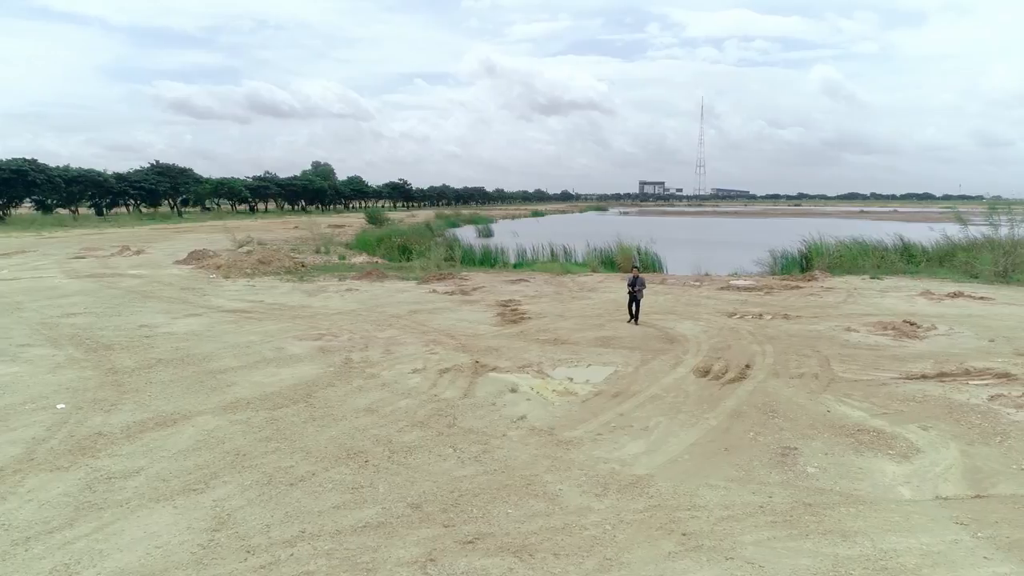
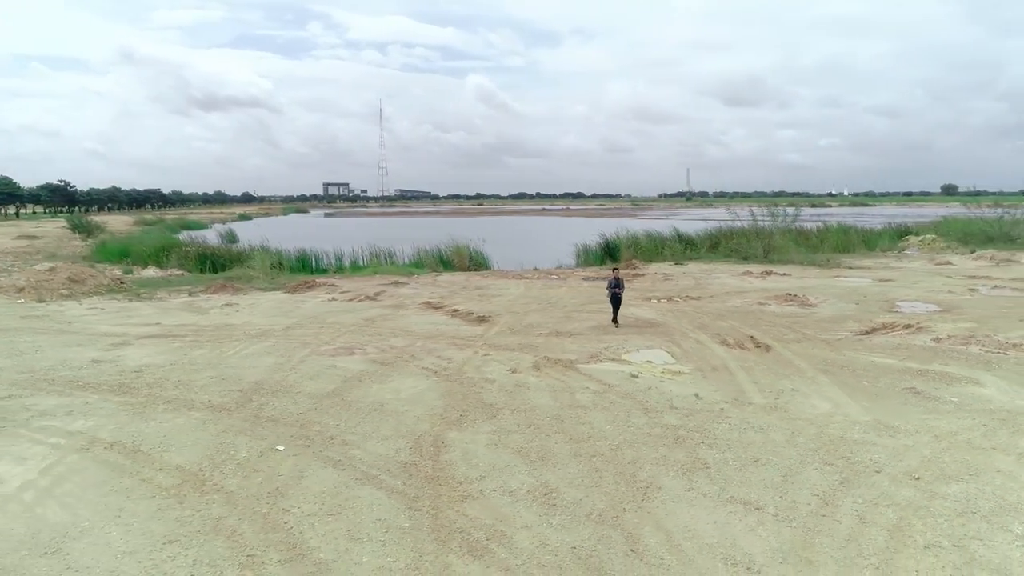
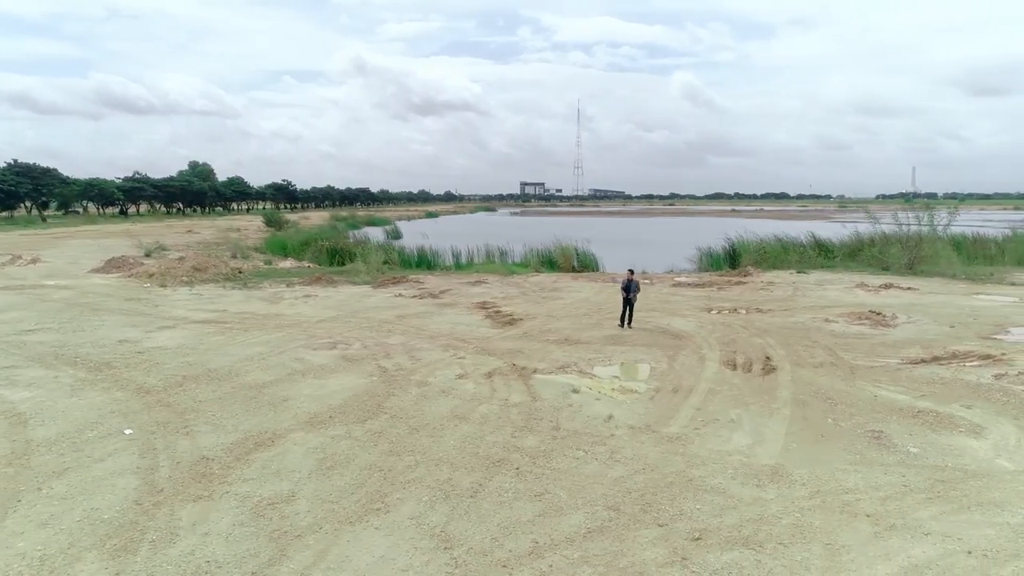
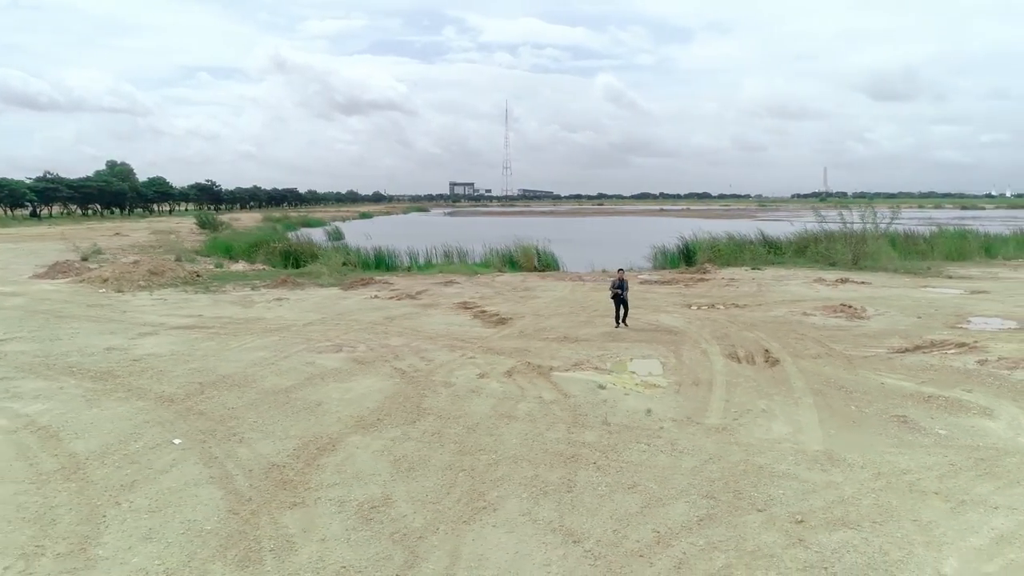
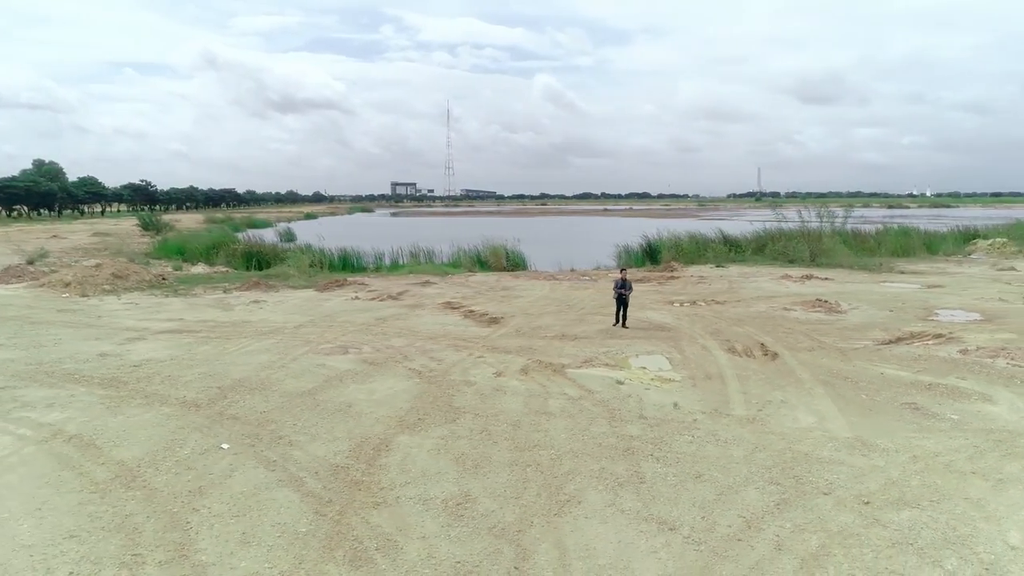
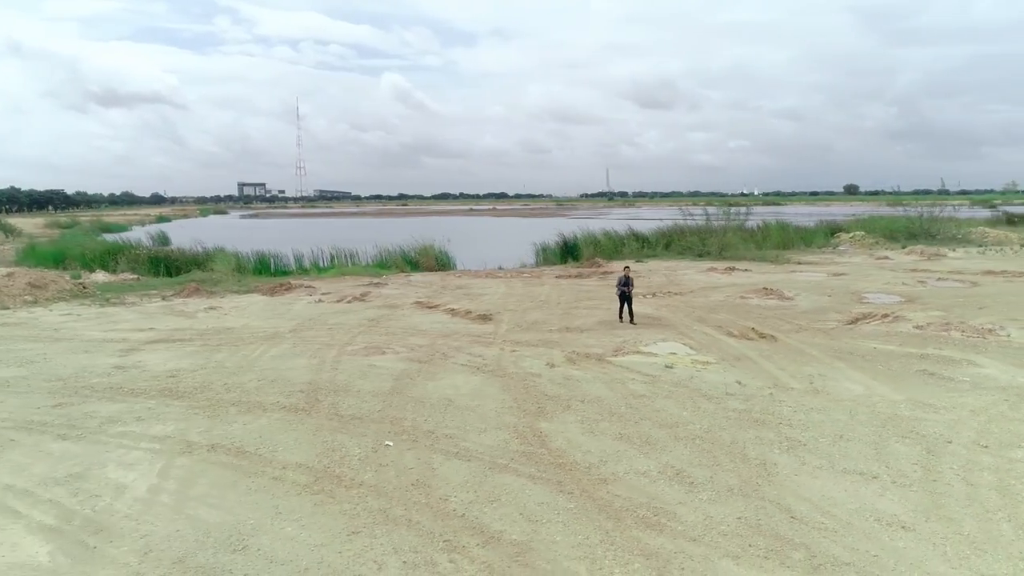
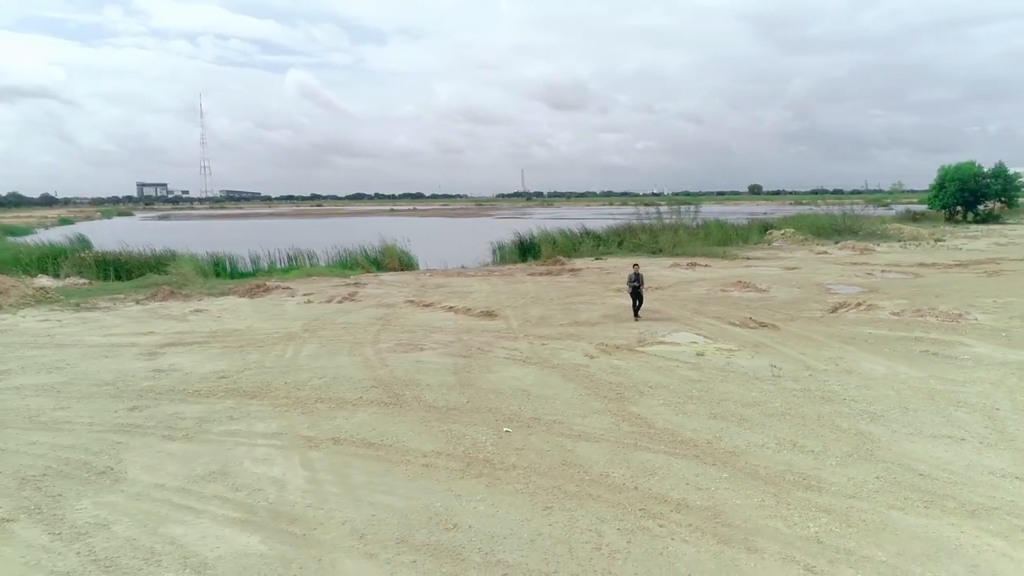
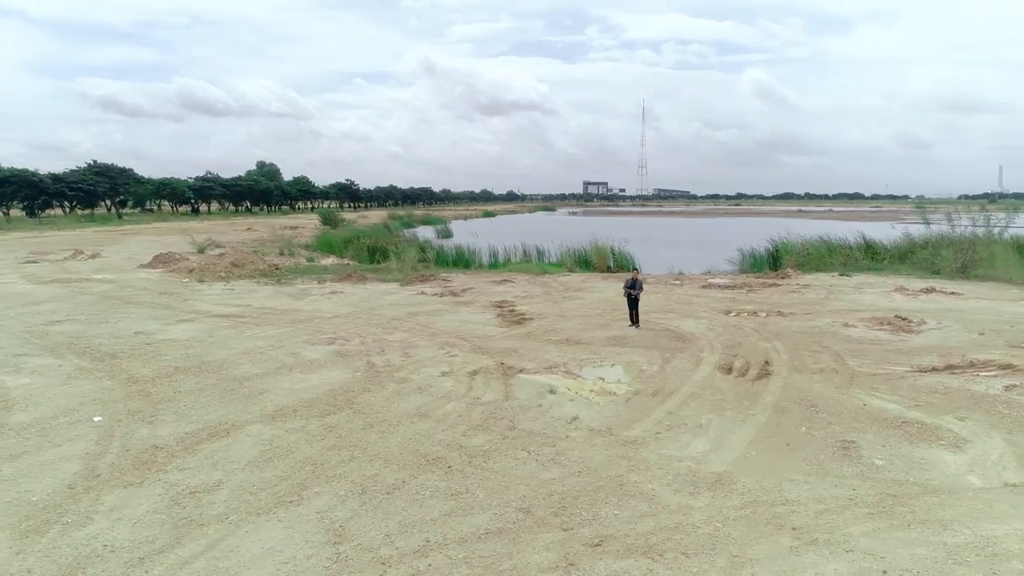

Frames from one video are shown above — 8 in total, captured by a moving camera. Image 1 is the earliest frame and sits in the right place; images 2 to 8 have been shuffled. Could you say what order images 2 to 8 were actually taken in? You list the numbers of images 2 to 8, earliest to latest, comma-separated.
8, 3, 4, 5, 2, 6, 7
